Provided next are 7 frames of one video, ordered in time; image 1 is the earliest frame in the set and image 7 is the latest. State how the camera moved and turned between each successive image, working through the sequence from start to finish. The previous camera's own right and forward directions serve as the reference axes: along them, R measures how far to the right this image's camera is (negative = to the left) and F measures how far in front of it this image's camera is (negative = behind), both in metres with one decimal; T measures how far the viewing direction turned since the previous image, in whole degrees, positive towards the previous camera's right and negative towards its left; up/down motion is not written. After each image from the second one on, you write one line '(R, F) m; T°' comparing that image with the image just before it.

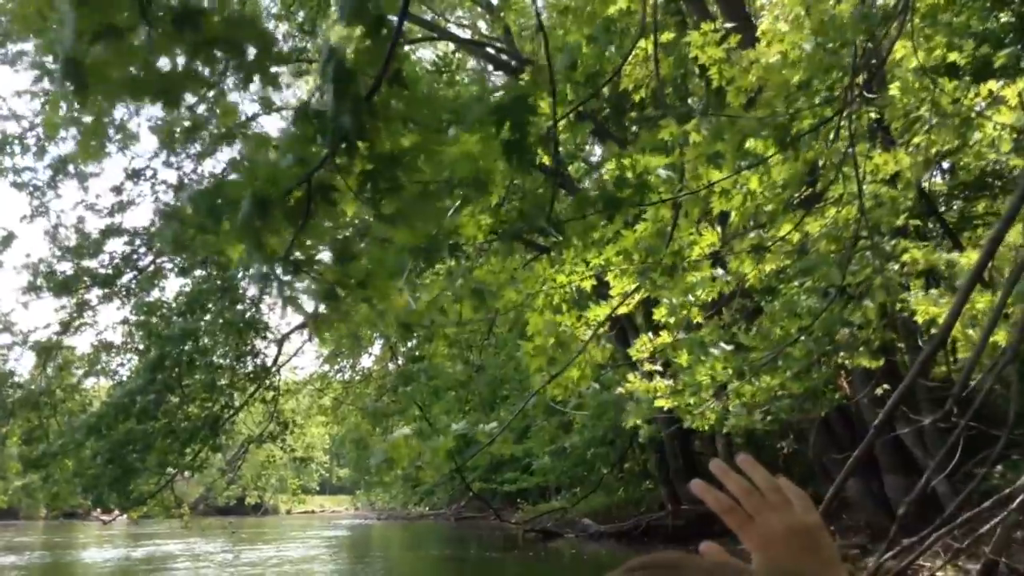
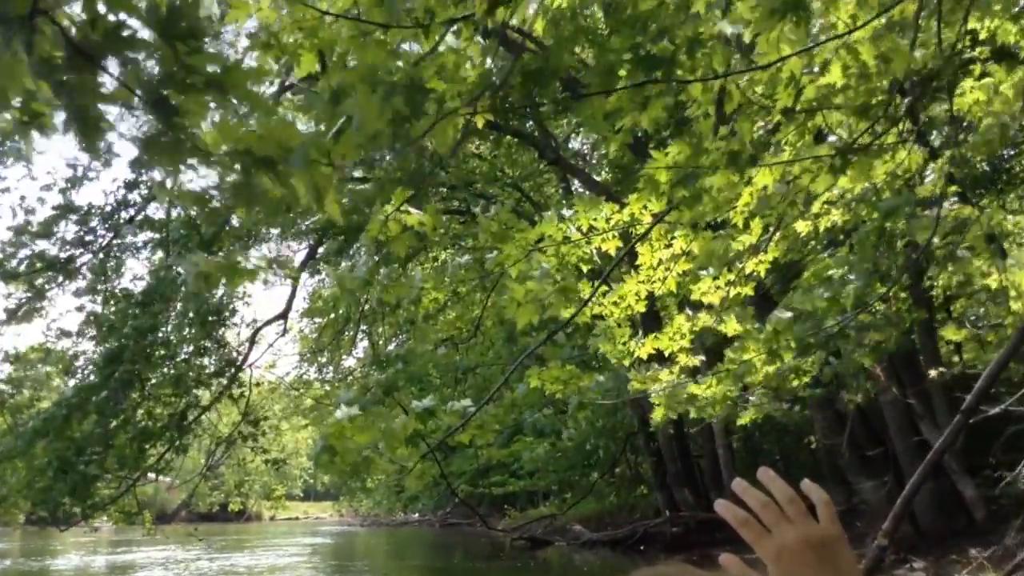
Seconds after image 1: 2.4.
(0.0, +0.7) m; +1°
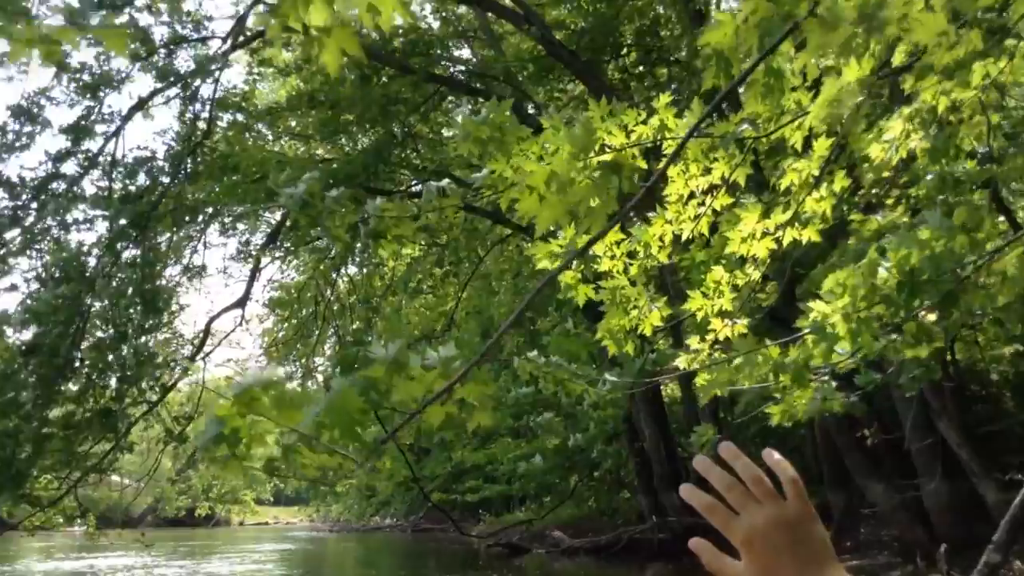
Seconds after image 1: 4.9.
(0.0, +0.7) m; +1°
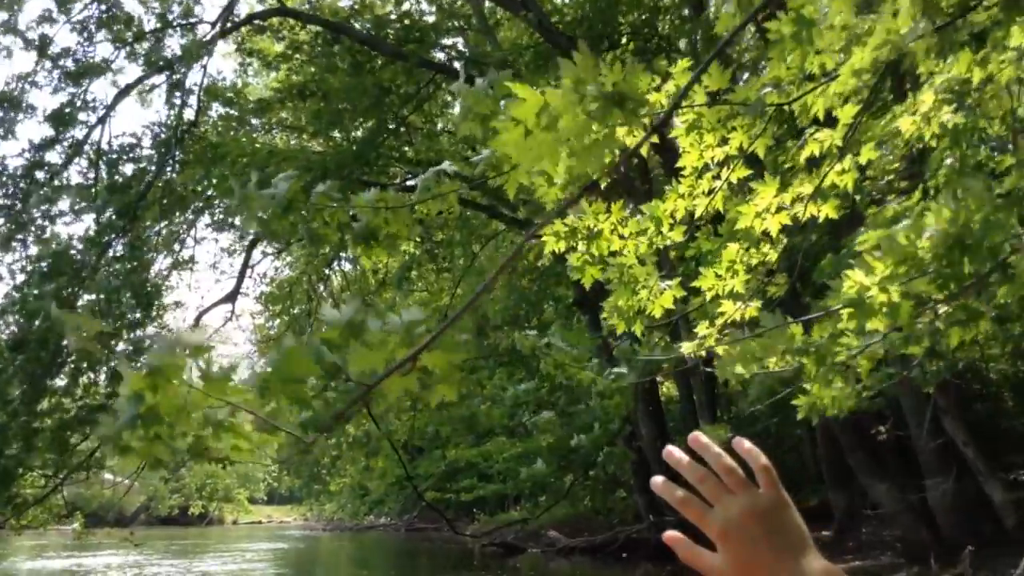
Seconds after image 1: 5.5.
(0.0, +0.2) m; 0°
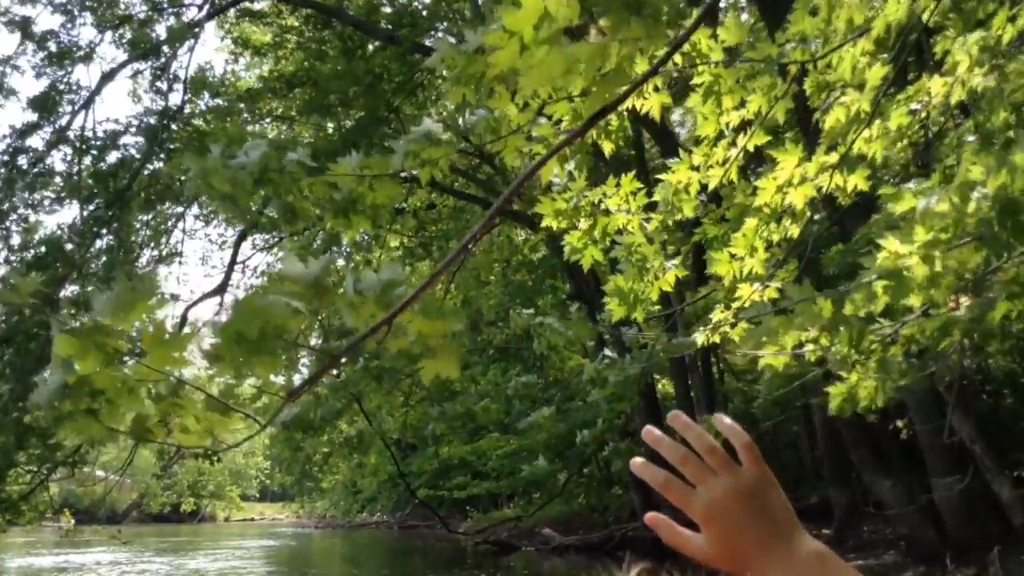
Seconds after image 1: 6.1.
(0.0, +0.2) m; 0°
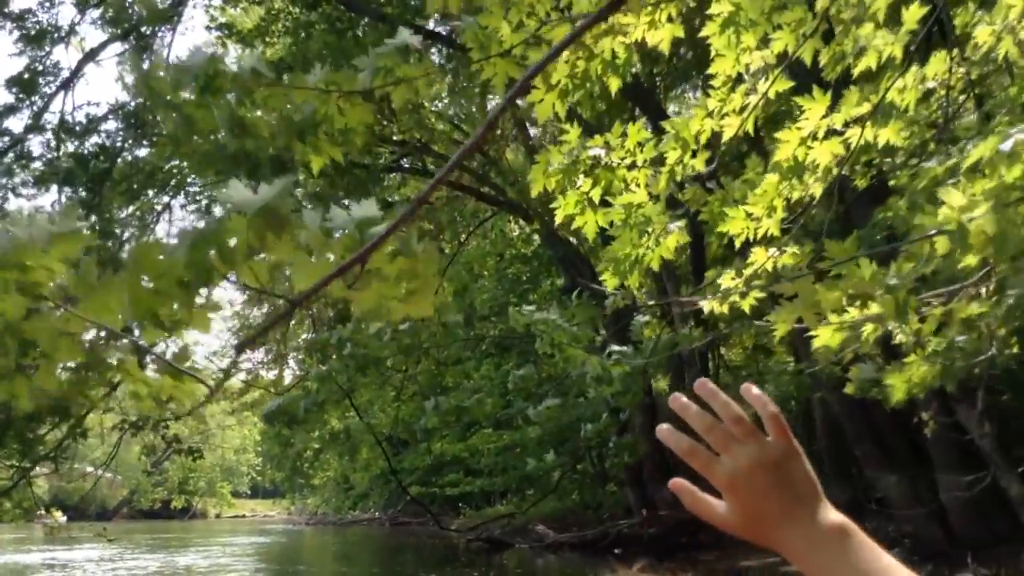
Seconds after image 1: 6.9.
(0.0, +0.2) m; 0°
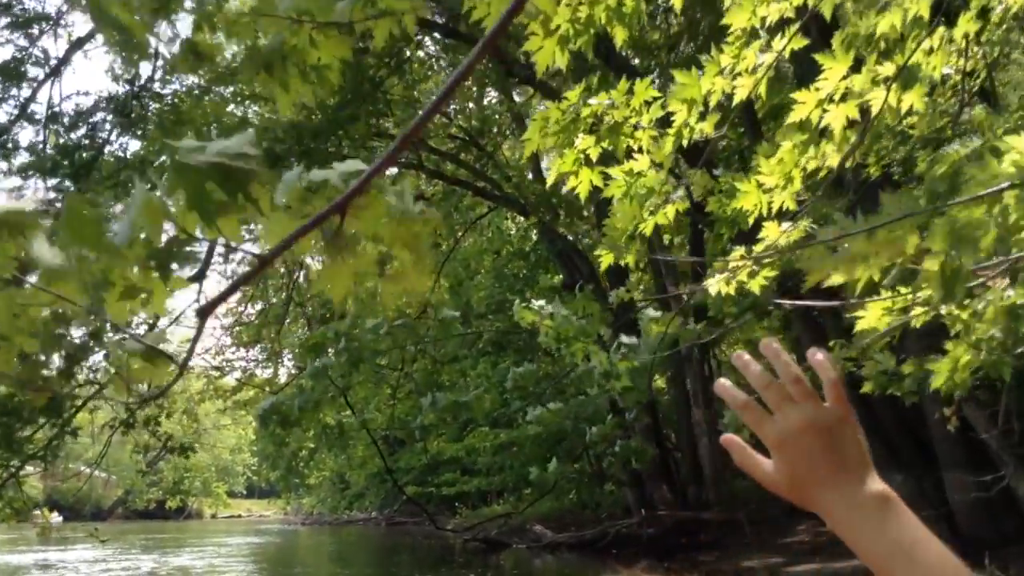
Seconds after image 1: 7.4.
(0.0, +0.1) m; 0°
